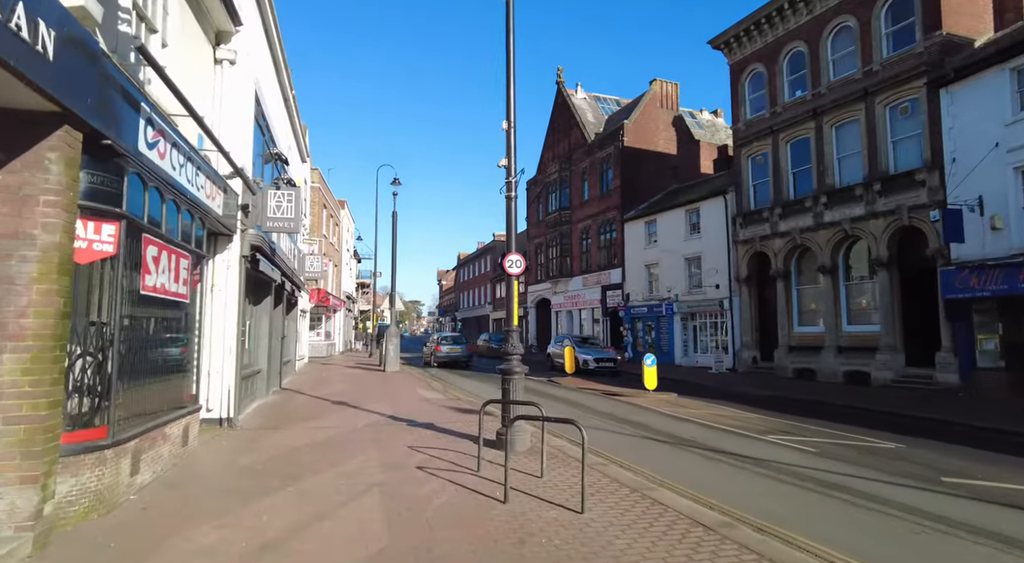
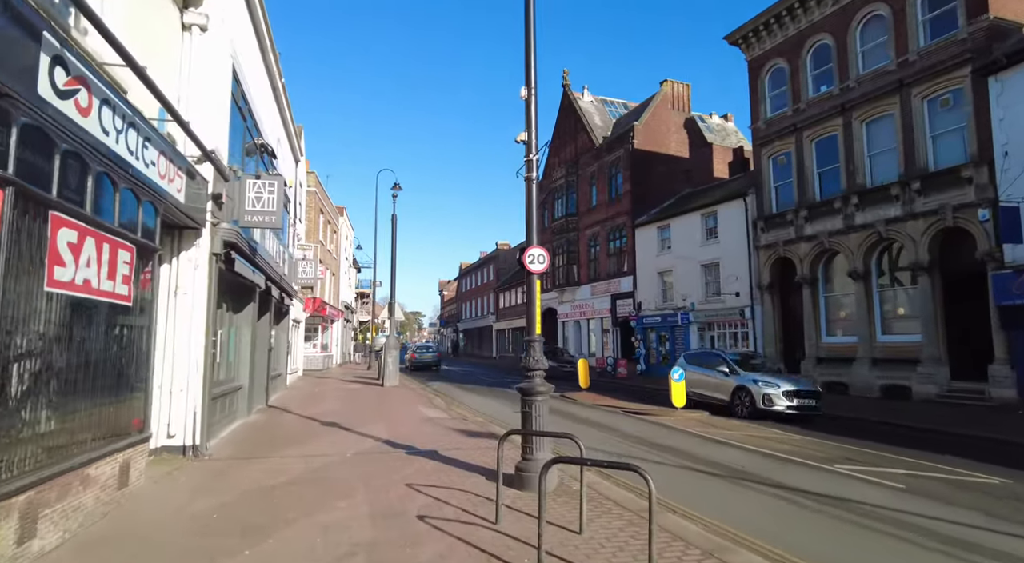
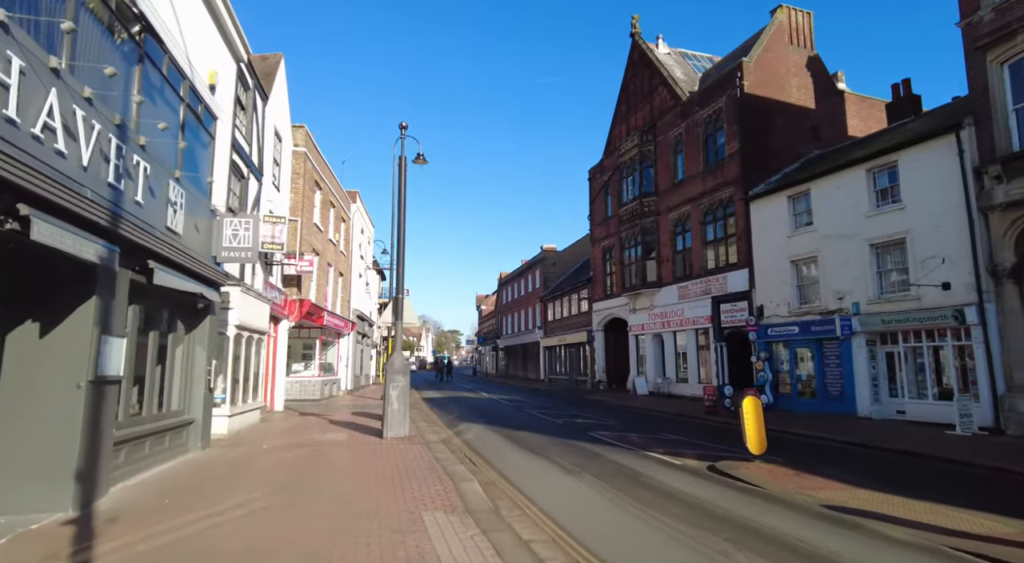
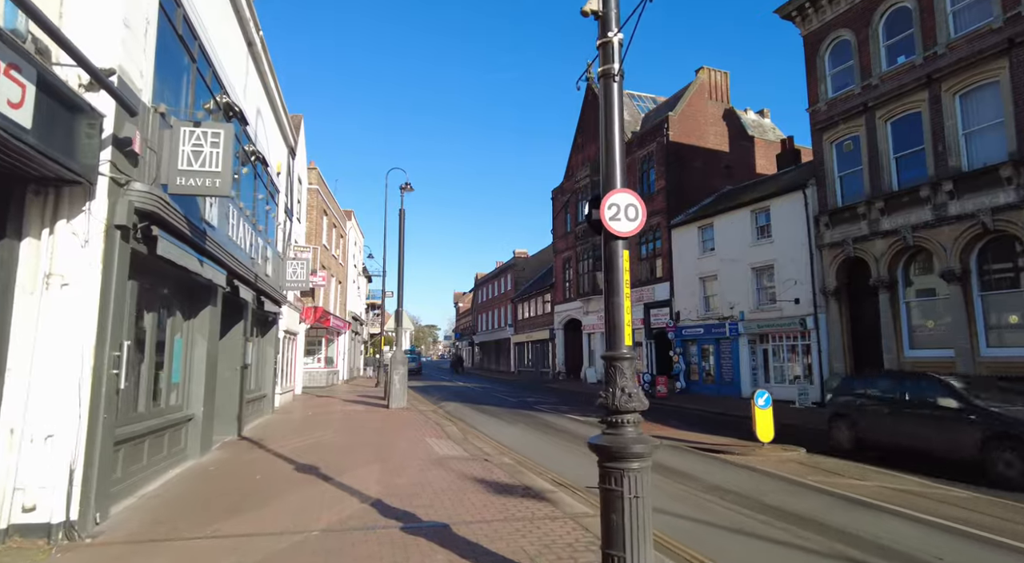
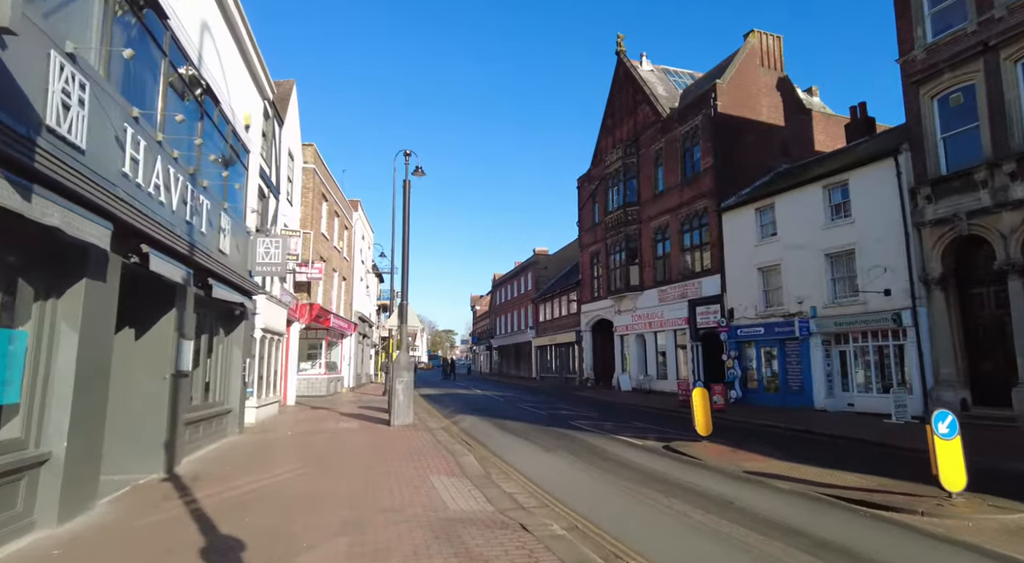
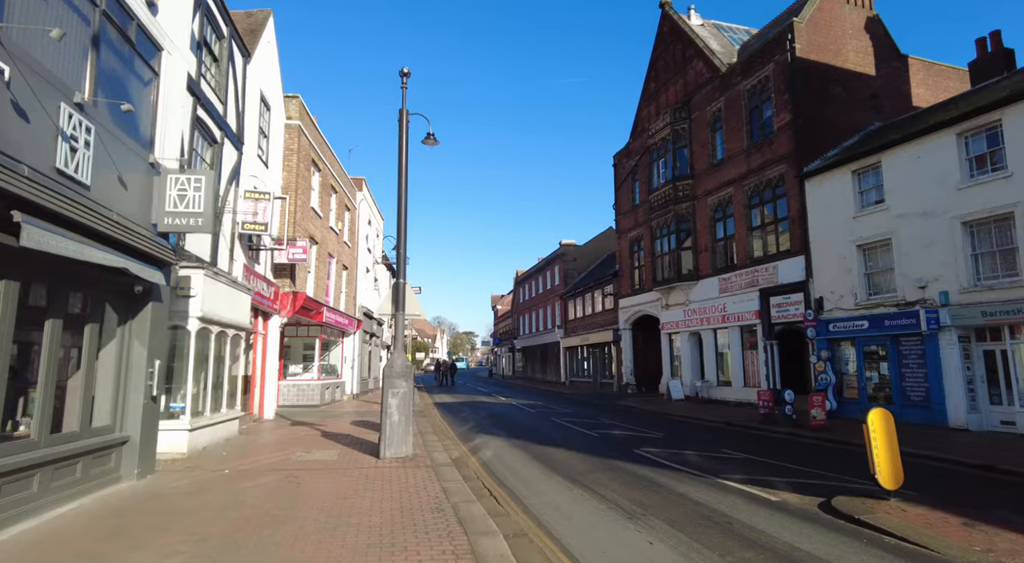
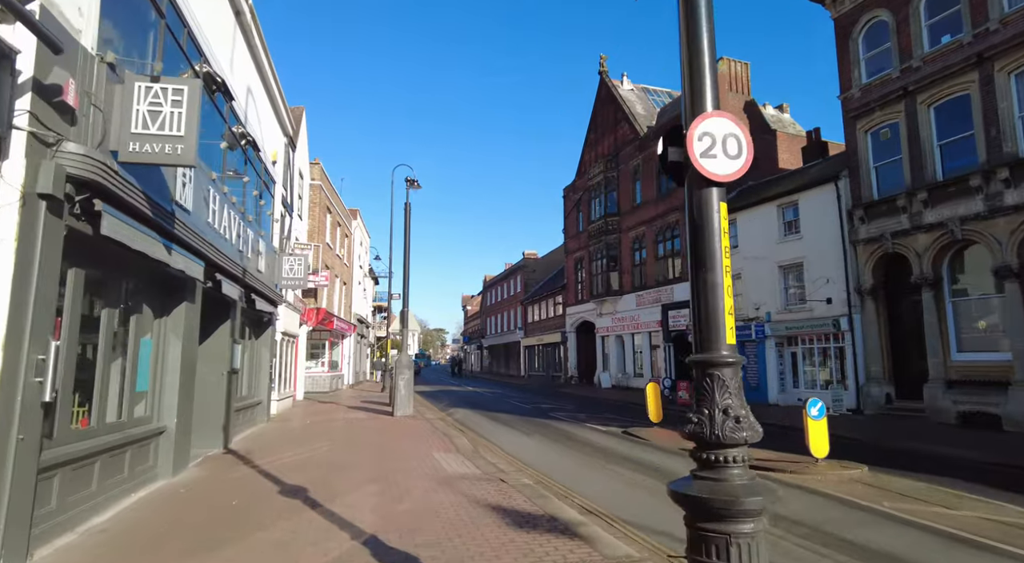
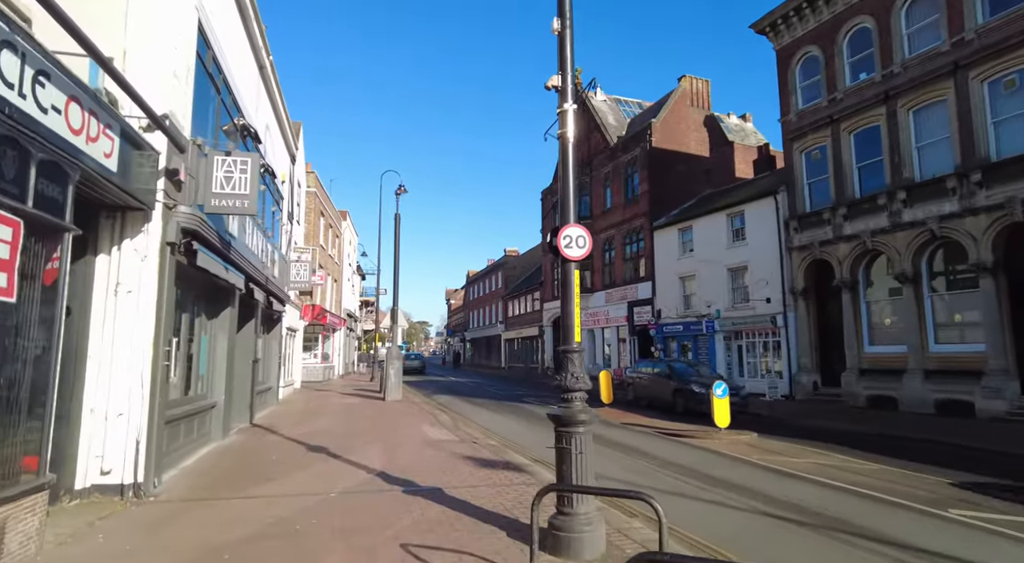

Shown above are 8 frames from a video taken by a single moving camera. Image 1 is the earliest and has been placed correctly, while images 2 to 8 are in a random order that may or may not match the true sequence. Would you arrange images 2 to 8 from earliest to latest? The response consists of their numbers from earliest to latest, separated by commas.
2, 8, 4, 7, 5, 3, 6
